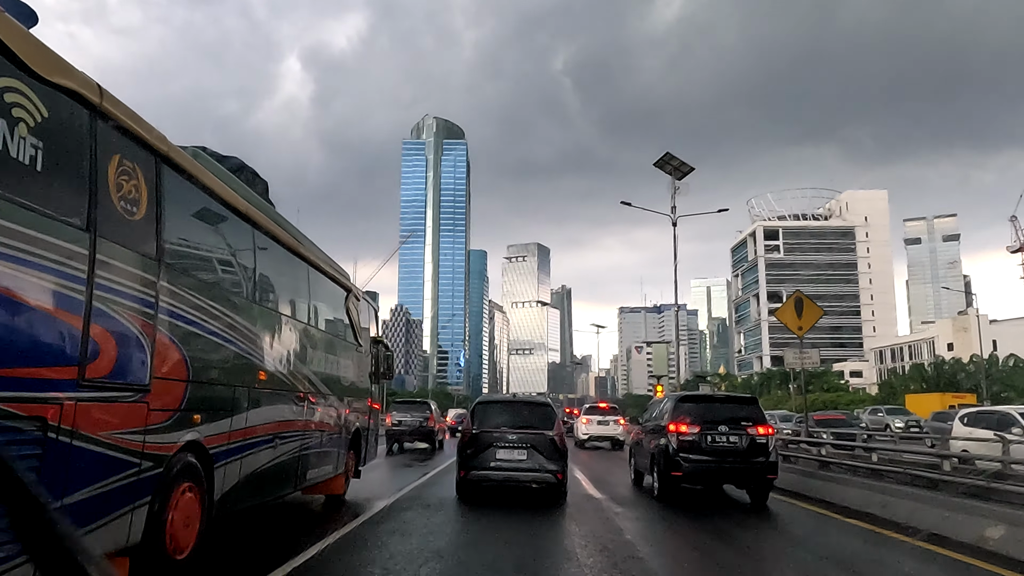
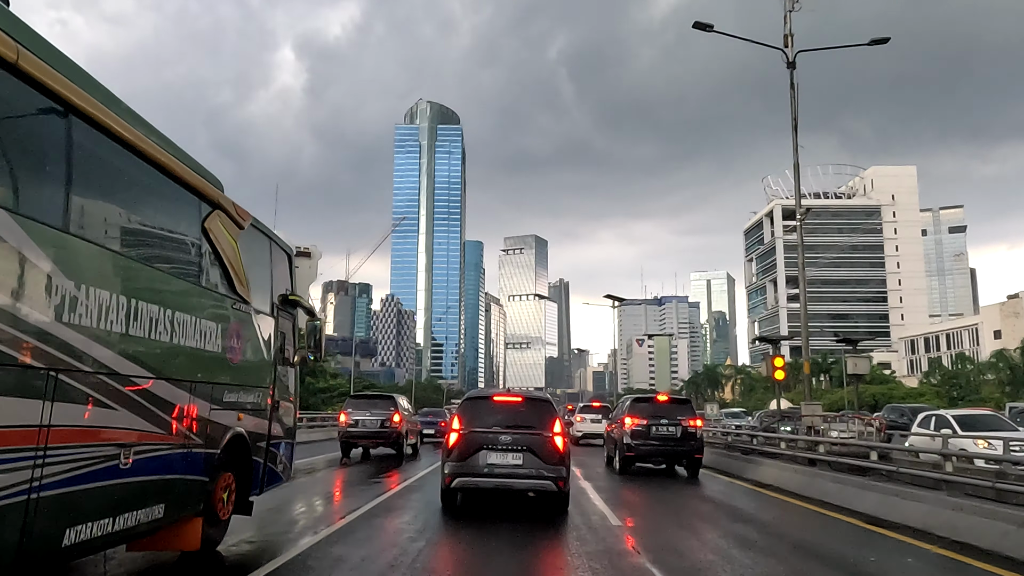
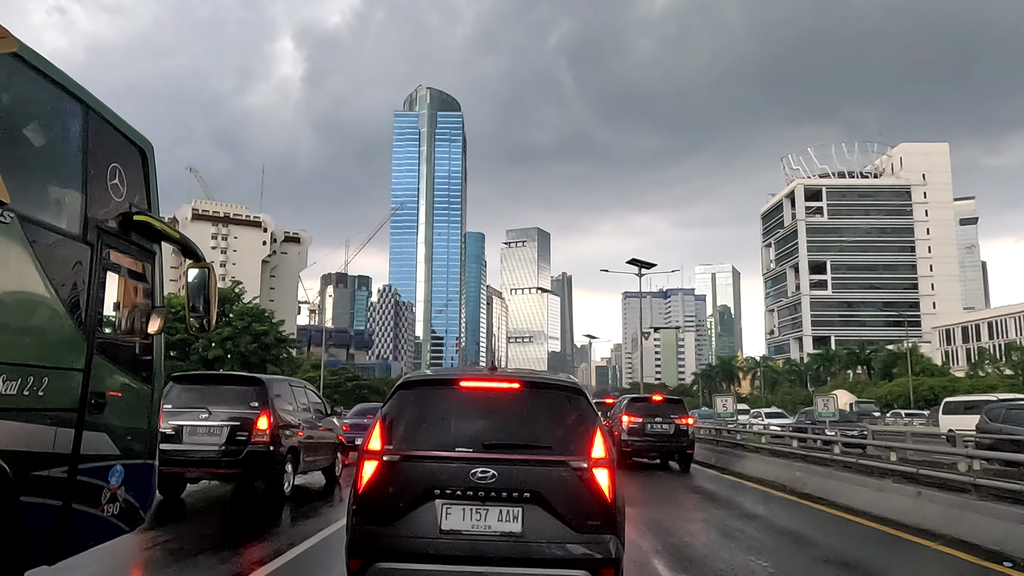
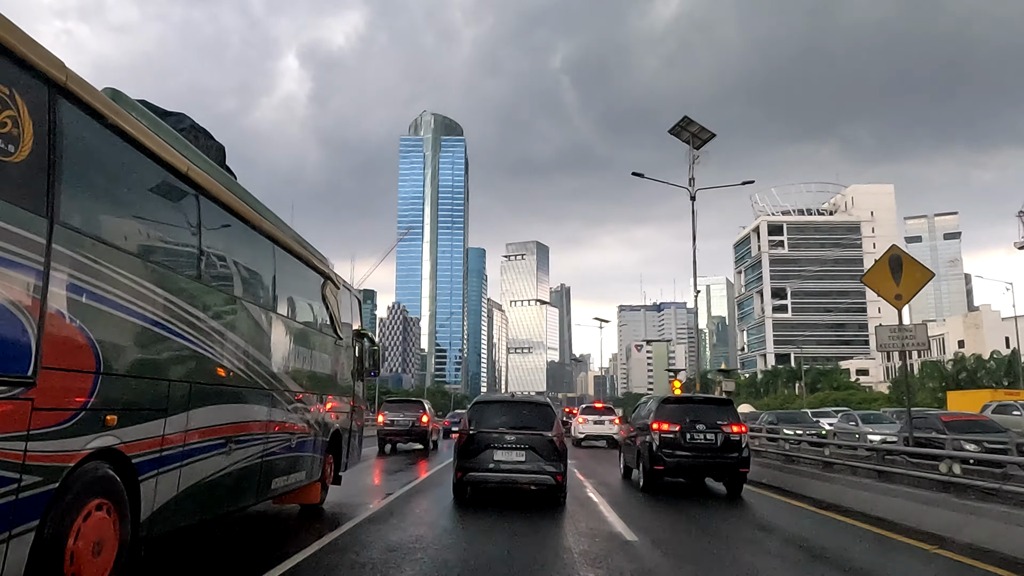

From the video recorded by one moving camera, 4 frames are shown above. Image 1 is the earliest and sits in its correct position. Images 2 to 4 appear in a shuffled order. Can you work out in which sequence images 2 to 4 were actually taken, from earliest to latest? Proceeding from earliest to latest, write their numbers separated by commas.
4, 2, 3
